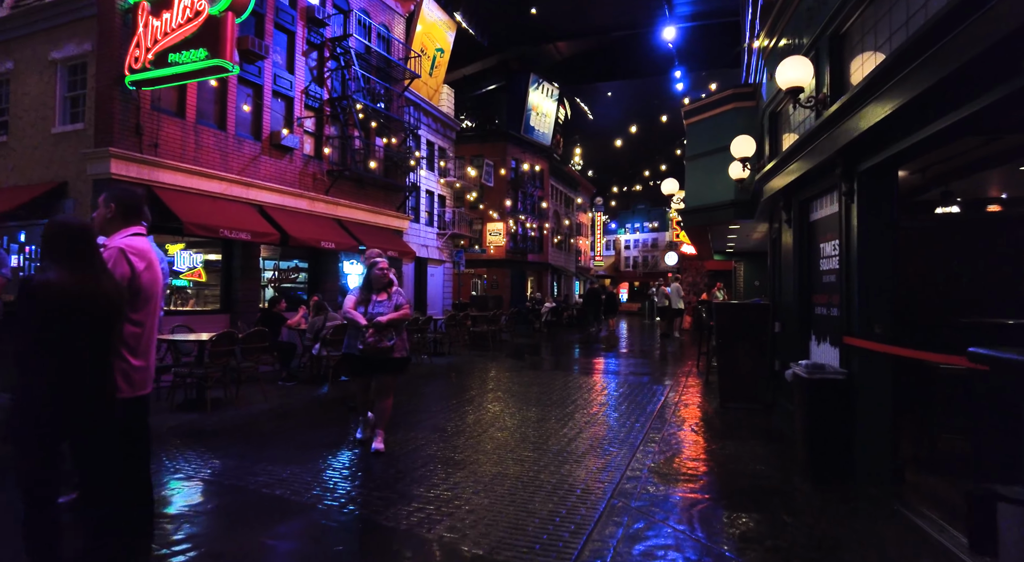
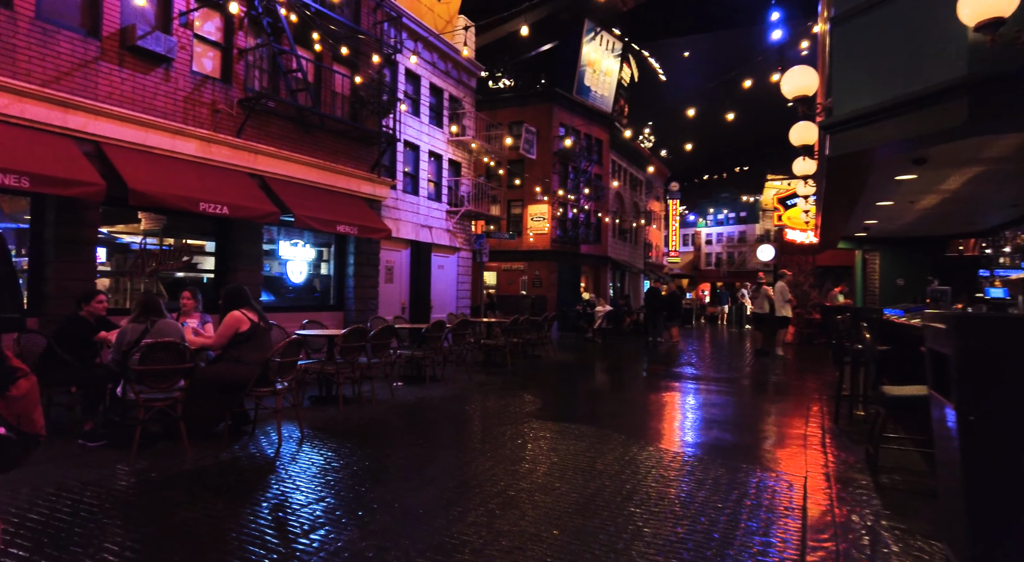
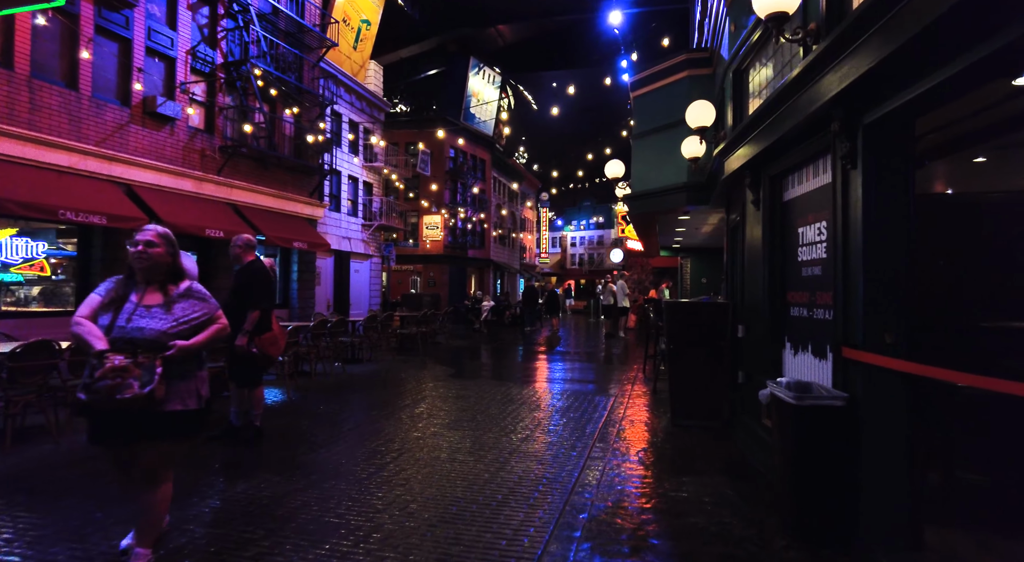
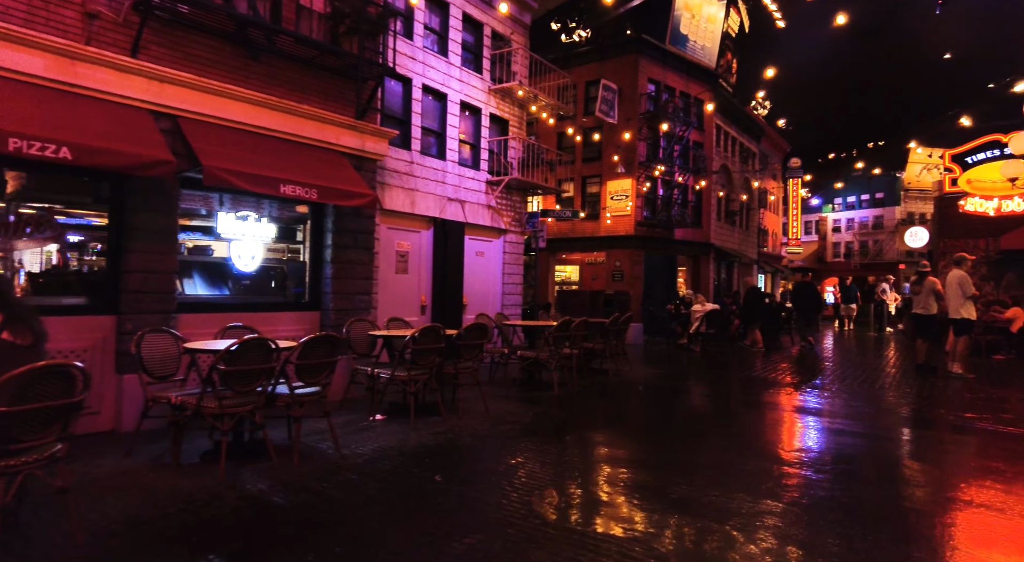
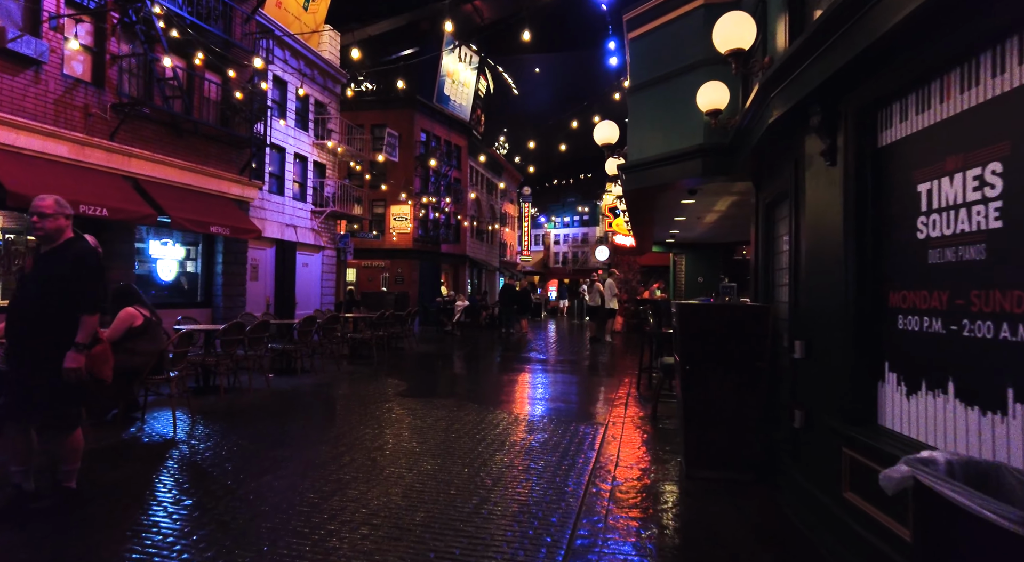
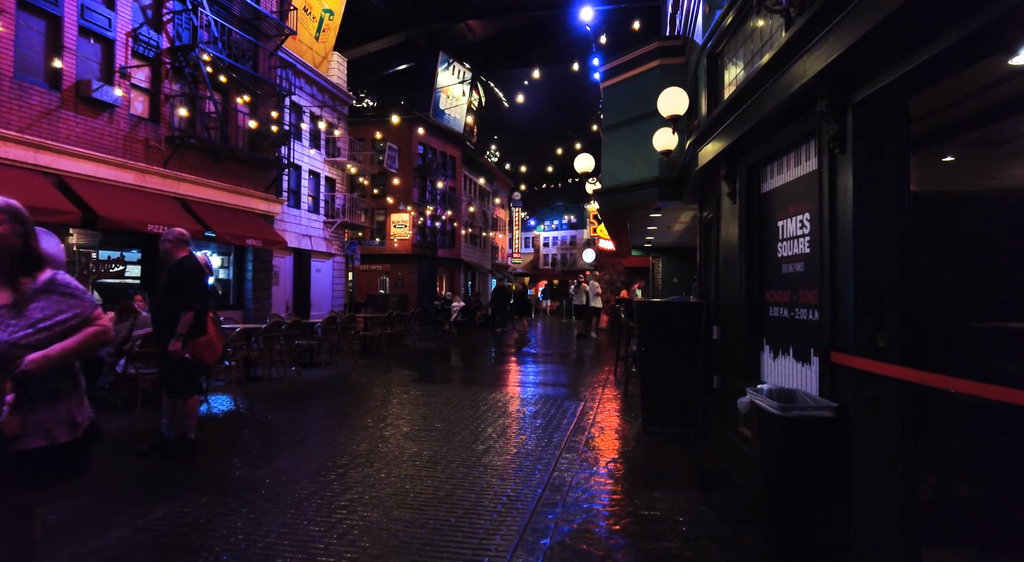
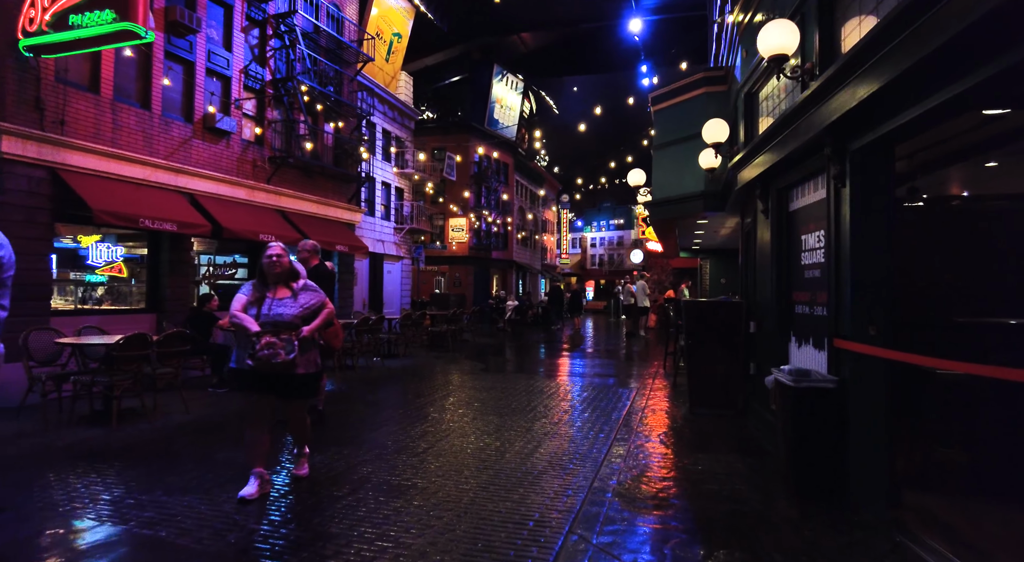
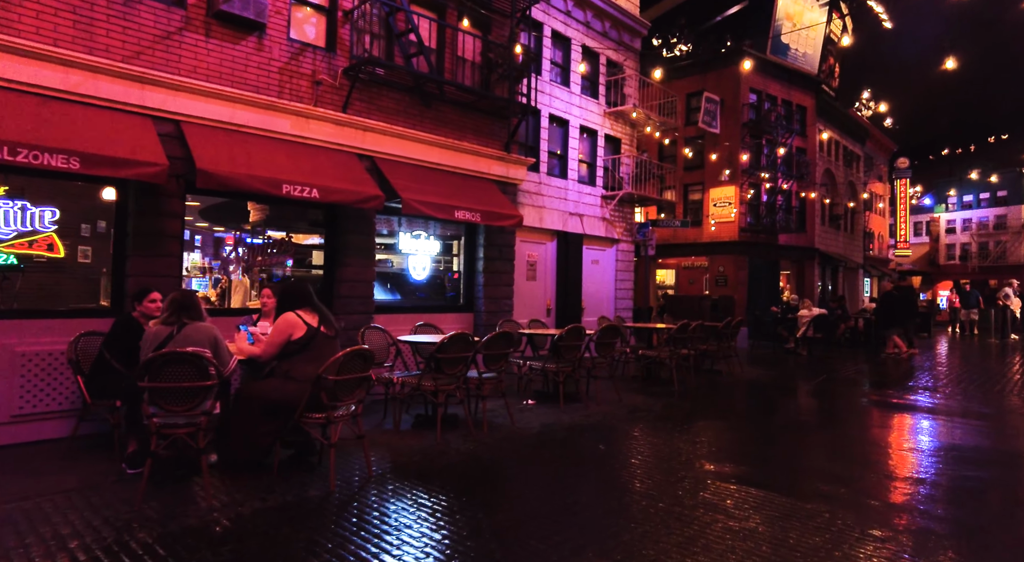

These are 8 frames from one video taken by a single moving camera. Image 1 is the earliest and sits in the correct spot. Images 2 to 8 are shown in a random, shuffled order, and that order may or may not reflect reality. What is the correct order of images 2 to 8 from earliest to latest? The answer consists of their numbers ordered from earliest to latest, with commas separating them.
7, 3, 6, 5, 2, 8, 4
